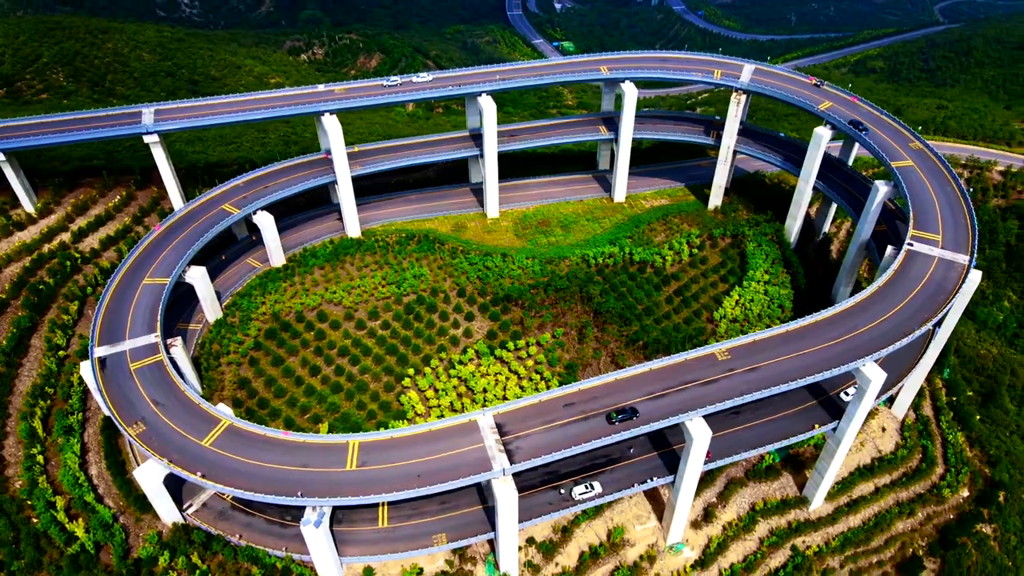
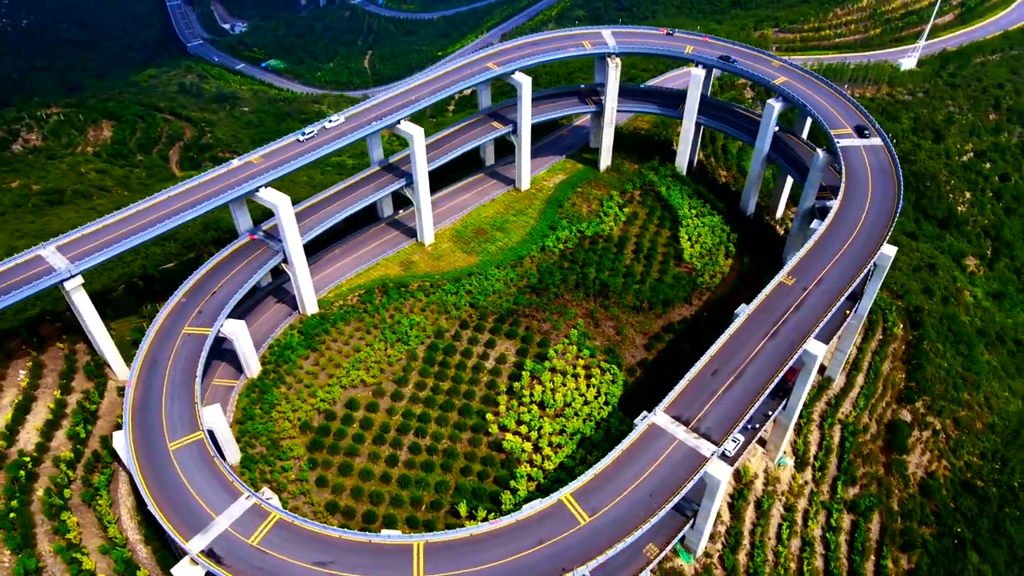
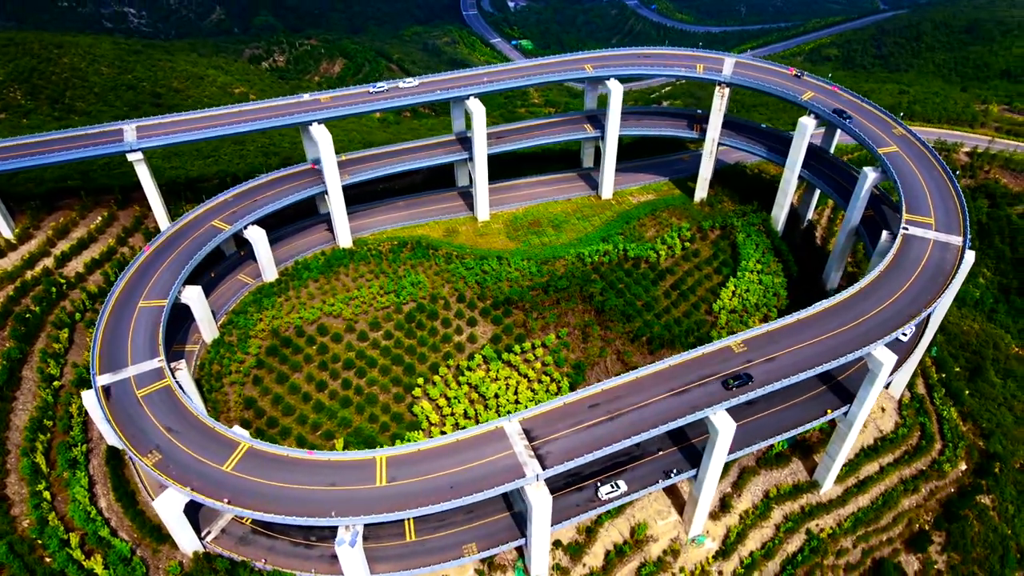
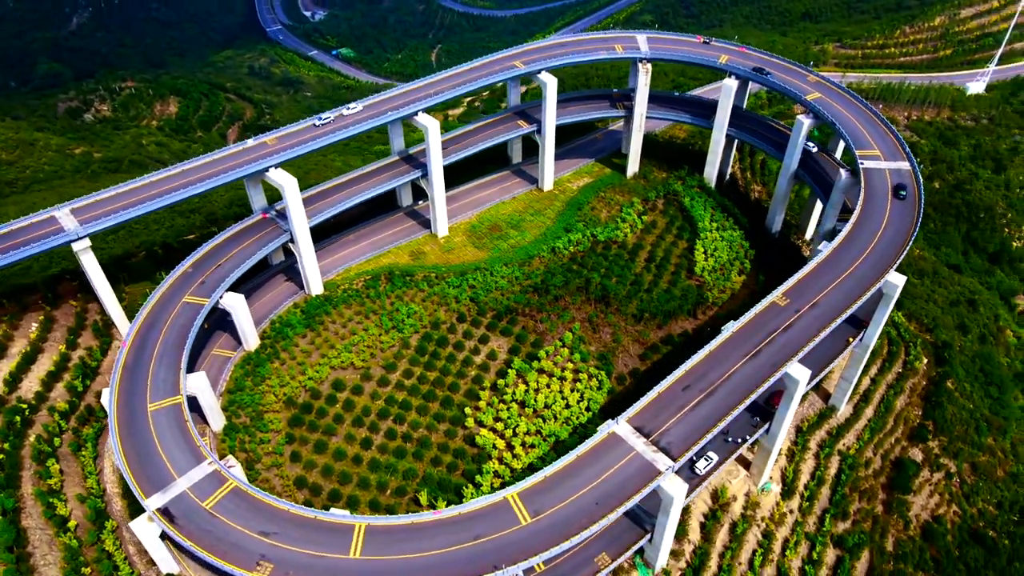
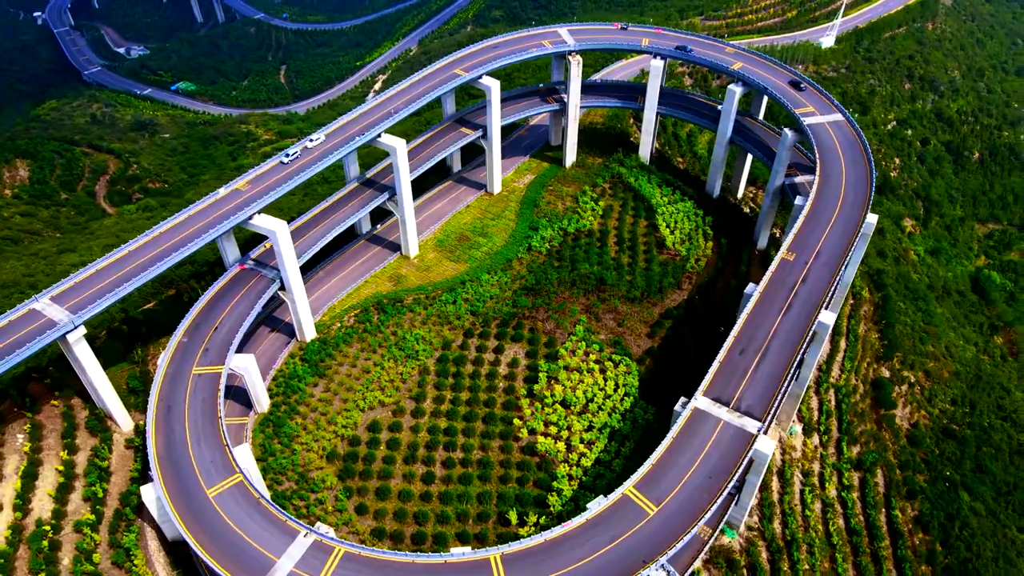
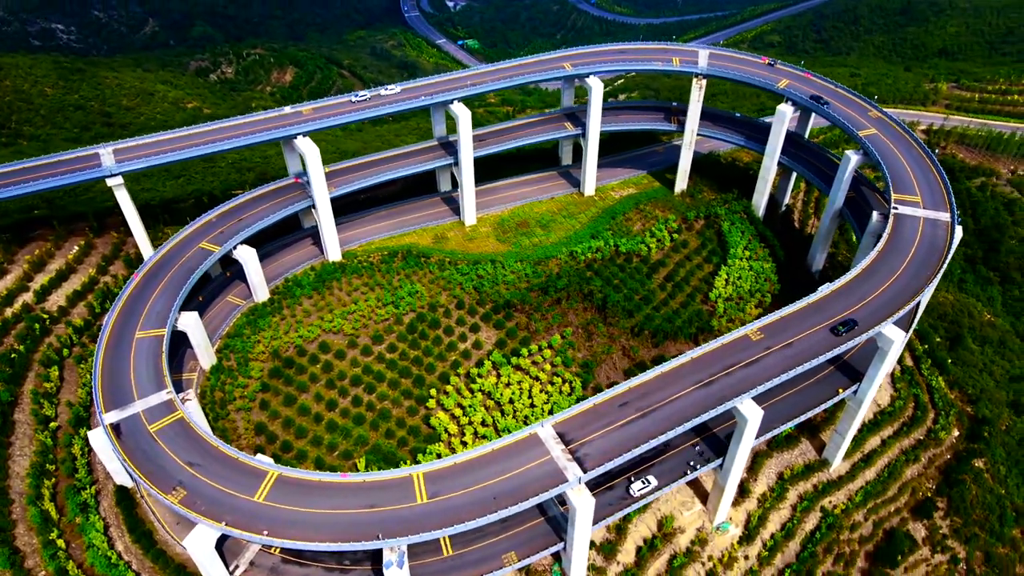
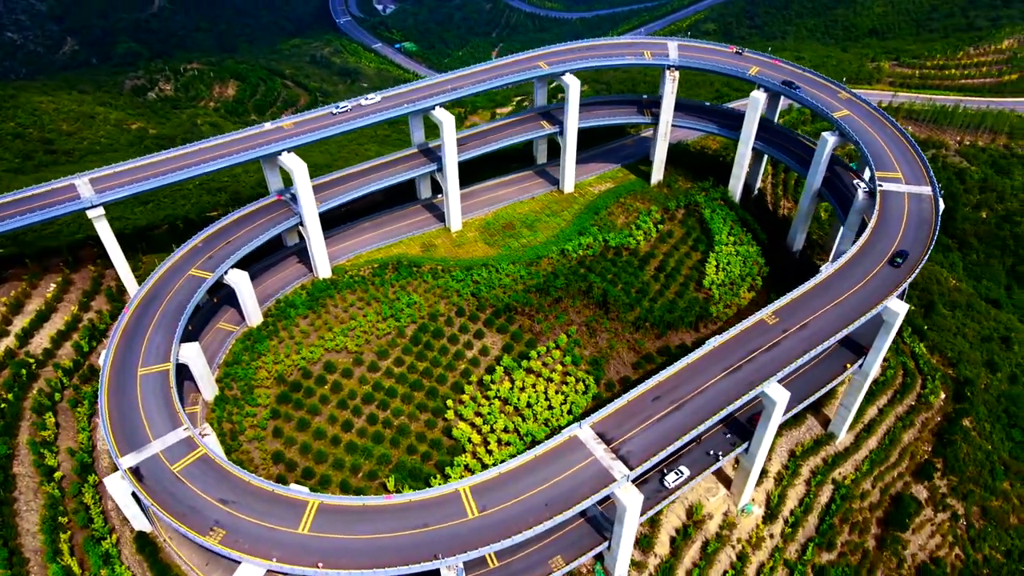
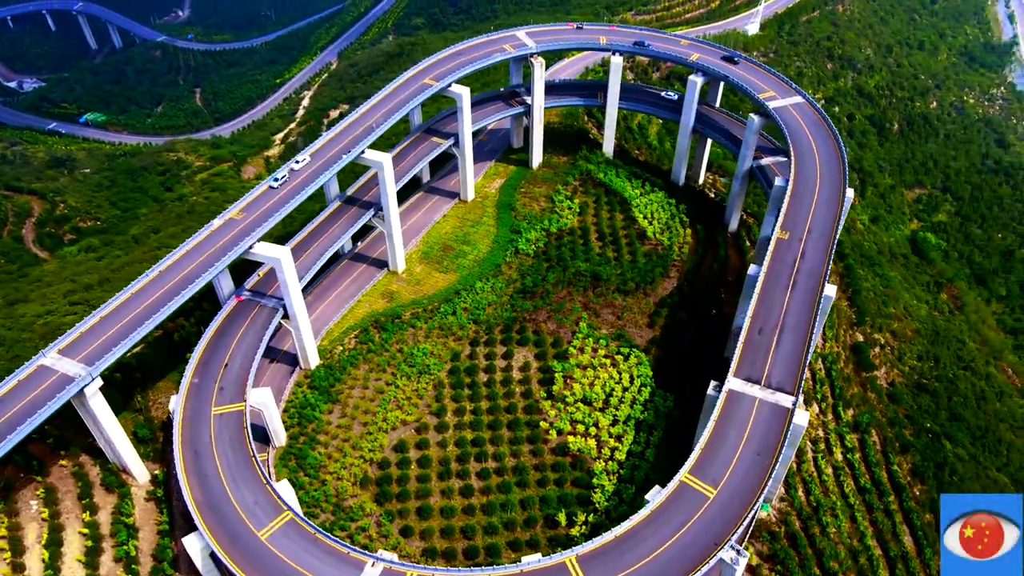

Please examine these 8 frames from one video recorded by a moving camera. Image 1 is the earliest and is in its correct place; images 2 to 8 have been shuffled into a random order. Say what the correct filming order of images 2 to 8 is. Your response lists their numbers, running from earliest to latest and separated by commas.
3, 6, 7, 4, 2, 5, 8
